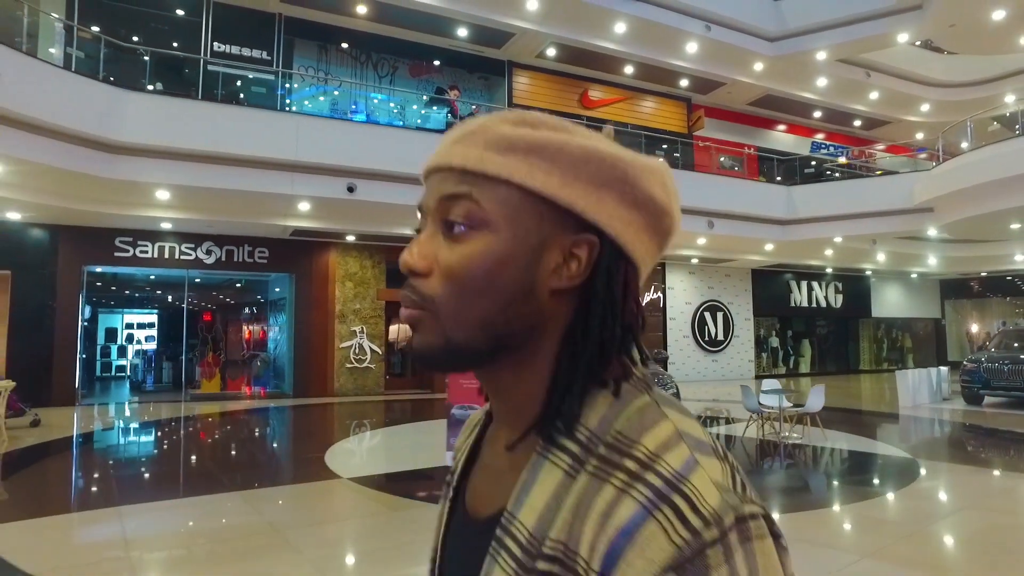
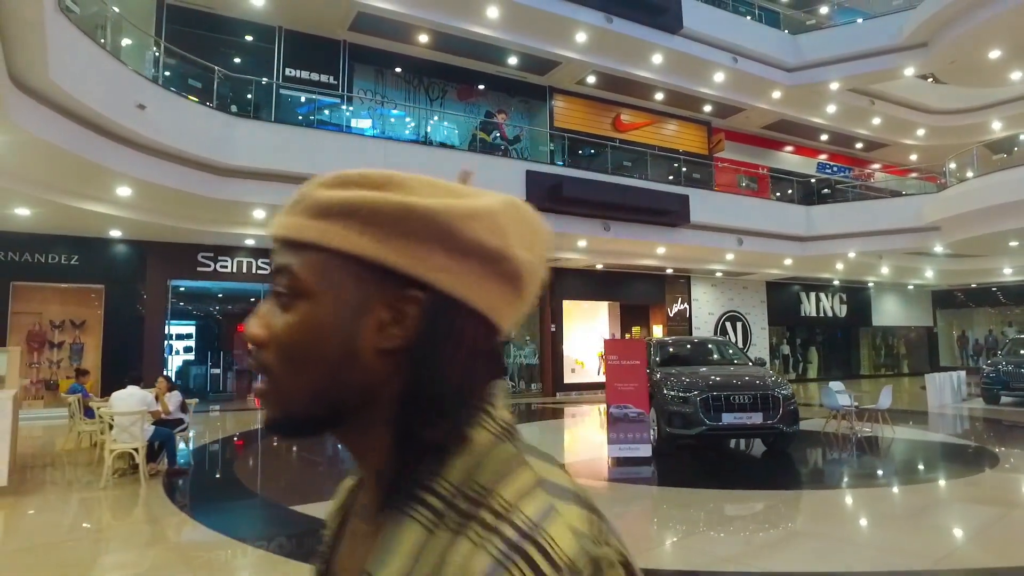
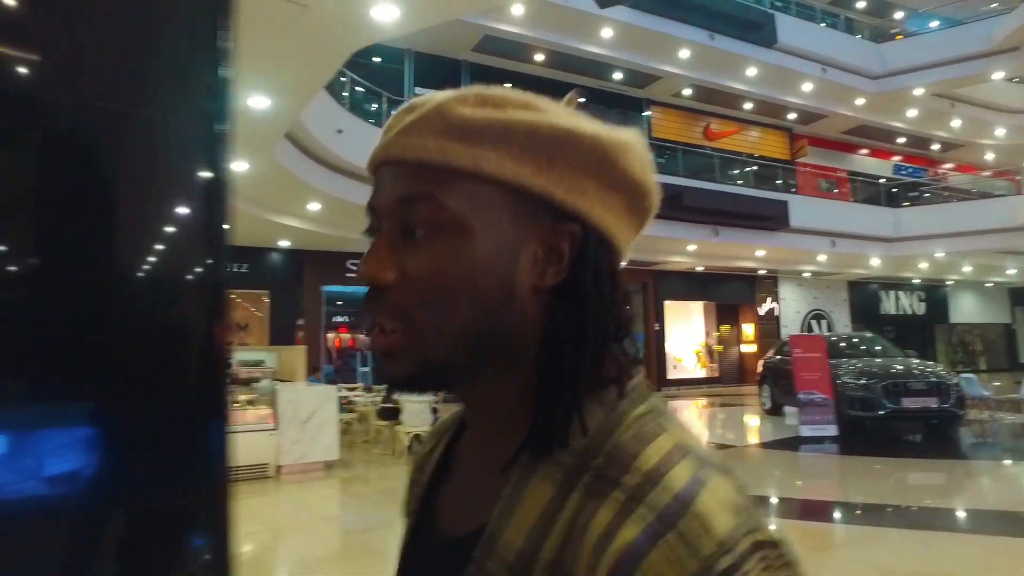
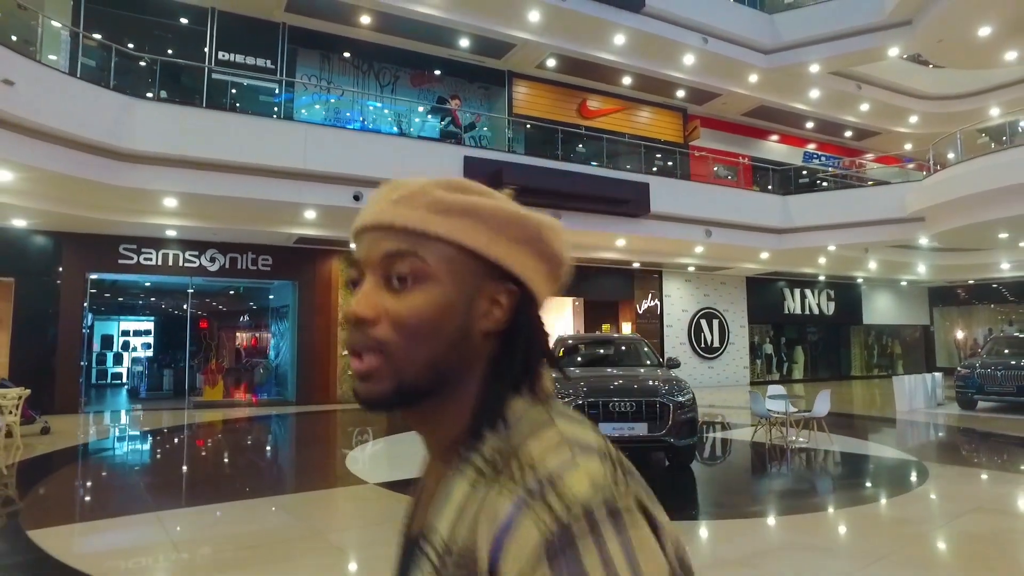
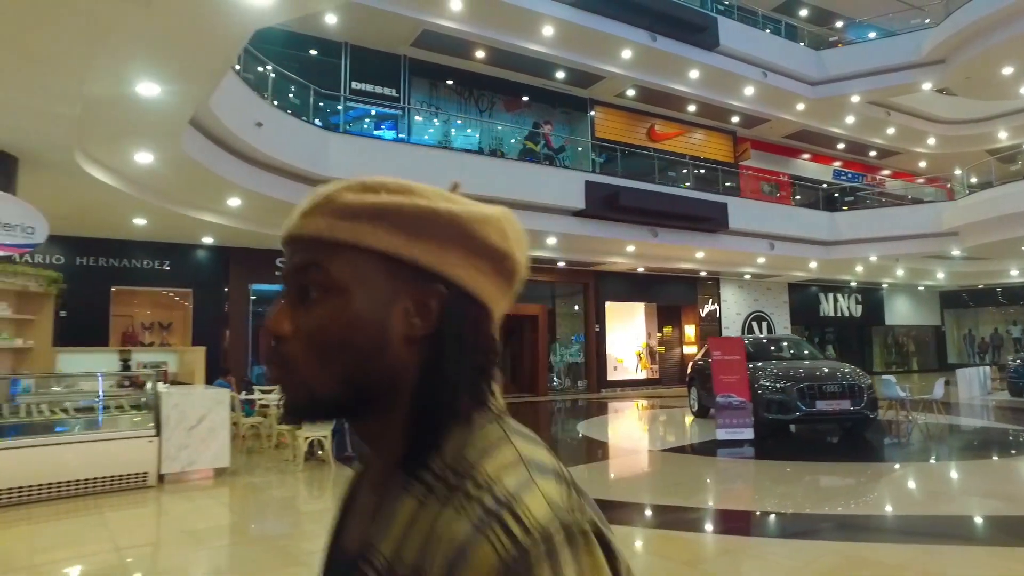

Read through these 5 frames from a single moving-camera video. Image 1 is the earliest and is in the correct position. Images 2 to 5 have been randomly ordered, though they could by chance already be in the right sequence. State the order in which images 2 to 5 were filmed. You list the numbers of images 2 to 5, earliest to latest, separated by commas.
4, 2, 5, 3
